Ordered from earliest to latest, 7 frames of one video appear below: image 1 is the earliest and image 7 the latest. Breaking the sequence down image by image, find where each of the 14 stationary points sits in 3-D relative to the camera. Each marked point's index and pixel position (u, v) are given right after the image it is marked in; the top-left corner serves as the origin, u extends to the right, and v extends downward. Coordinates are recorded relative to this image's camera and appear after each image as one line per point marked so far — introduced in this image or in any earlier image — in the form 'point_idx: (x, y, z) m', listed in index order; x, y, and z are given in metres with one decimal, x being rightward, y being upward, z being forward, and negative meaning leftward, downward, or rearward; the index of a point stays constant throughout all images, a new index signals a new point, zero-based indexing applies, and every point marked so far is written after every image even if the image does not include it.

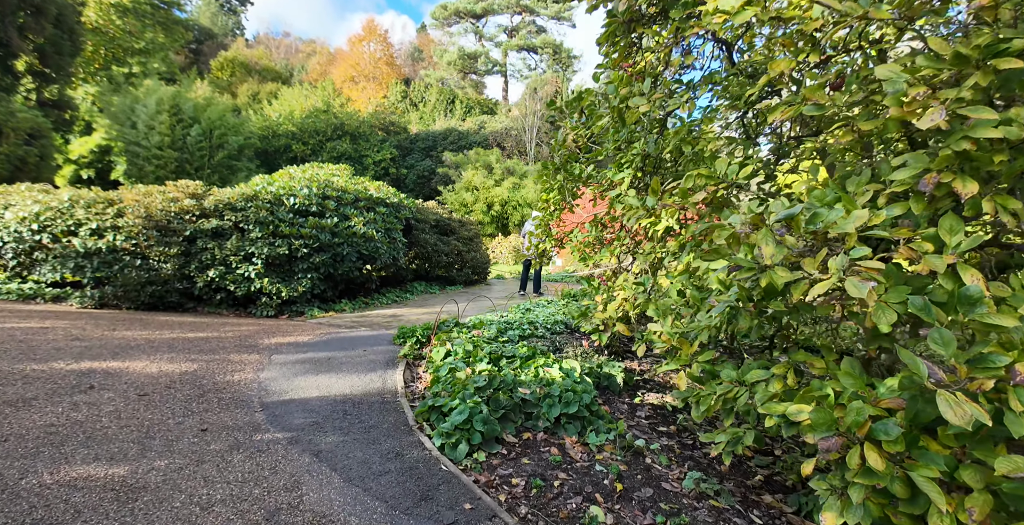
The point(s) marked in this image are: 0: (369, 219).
0: (-1.7, +0.5, +5.6) m
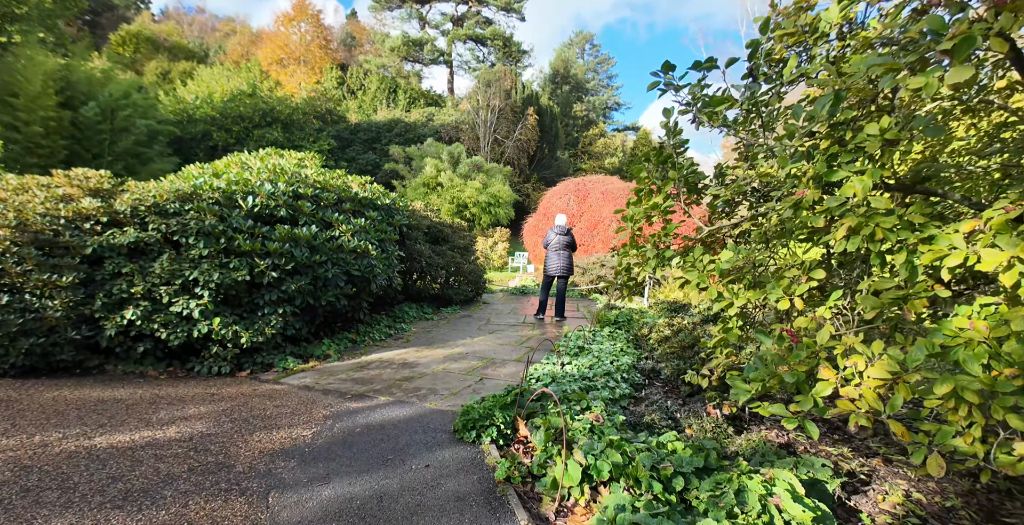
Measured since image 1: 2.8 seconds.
0: (-1.3, +0.3, +4.2) m
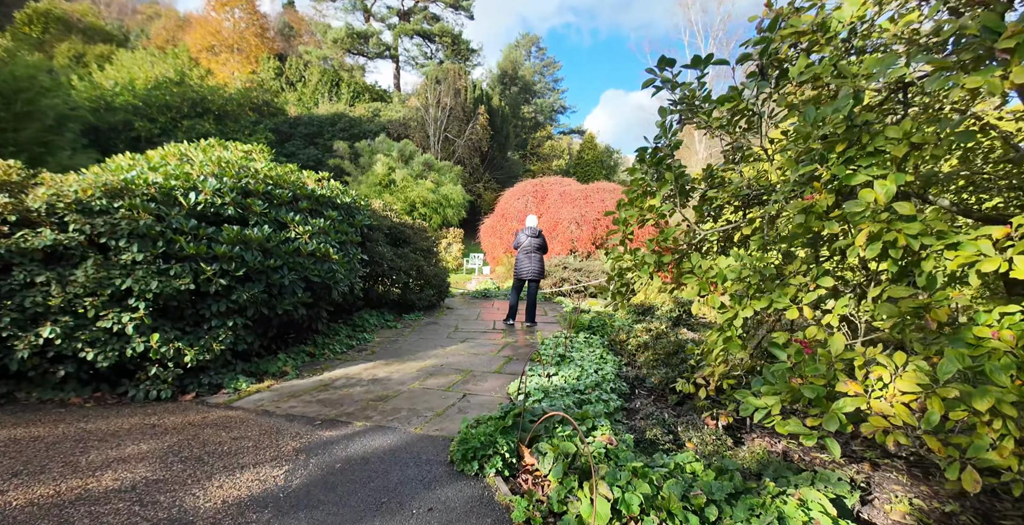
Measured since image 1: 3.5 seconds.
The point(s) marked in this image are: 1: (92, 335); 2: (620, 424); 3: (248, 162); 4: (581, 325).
0: (-1.5, +0.3, +3.8) m
1: (-2.3, -0.4, +2.6) m
2: (+0.6, -0.9, +2.5) m
3: (-2.2, +0.8, +3.9) m
4: (+0.7, -0.7, +4.9) m
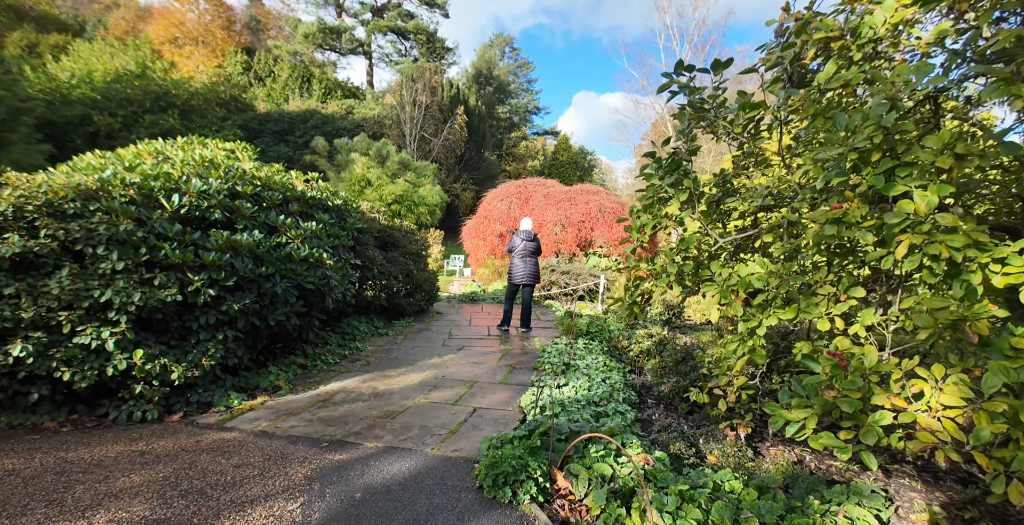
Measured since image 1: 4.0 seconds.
0: (-1.5, +0.2, +3.6) m
1: (-2.2, -0.5, +2.3) m
2: (+0.7, -0.9, +2.4) m
3: (-2.2, +0.8, +3.7) m
4: (+0.7, -0.7, +4.9) m
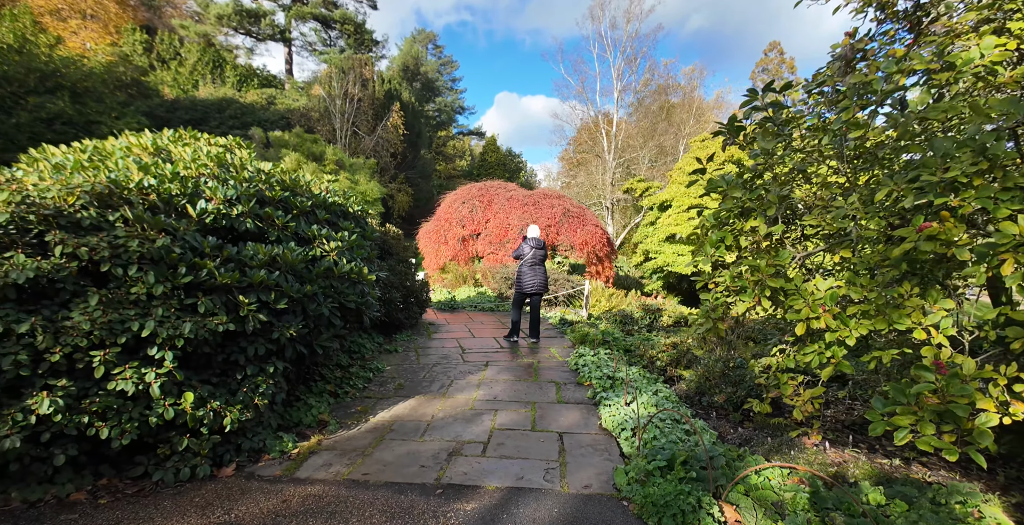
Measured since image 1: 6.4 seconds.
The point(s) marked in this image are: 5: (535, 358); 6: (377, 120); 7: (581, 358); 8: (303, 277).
0: (-1.1, +0.1, +3.2) m
1: (-1.6, -0.6, +1.9) m
2: (+1.2, -1.0, +2.4) m
3: (-1.8, +0.7, +3.2) m
4: (+0.8, -0.8, +4.8) m
5: (+0.2, -0.9, +4.5) m
6: (-5.5, +5.9, +19.4) m
7: (+0.6, -0.9, +4.2) m
8: (-1.2, -0.1, +2.7) m
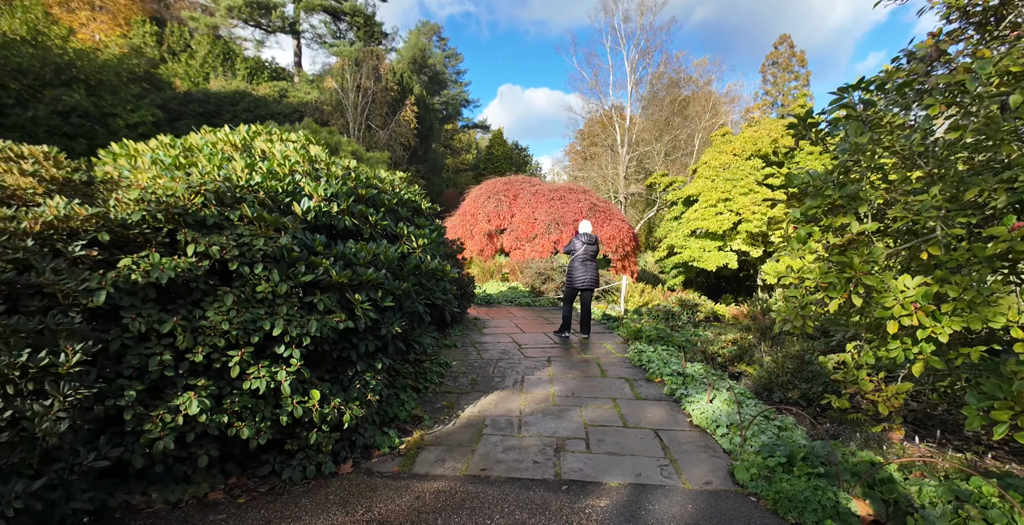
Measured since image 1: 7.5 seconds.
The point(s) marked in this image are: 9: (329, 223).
0: (-0.6, +0.2, +3.2) m
1: (-1.1, -0.6, +1.9) m
2: (+1.8, -1.0, +2.4) m
3: (-1.3, +0.7, +3.2) m
4: (+1.4, -0.7, +4.8) m
5: (+0.7, -0.9, +4.5) m
6: (-4.9, +6.1, +19.3) m
7: (+1.1, -0.8, +4.2) m
8: (-0.7, -0.1, +2.7) m
9: (-1.0, +0.2, +2.6) m
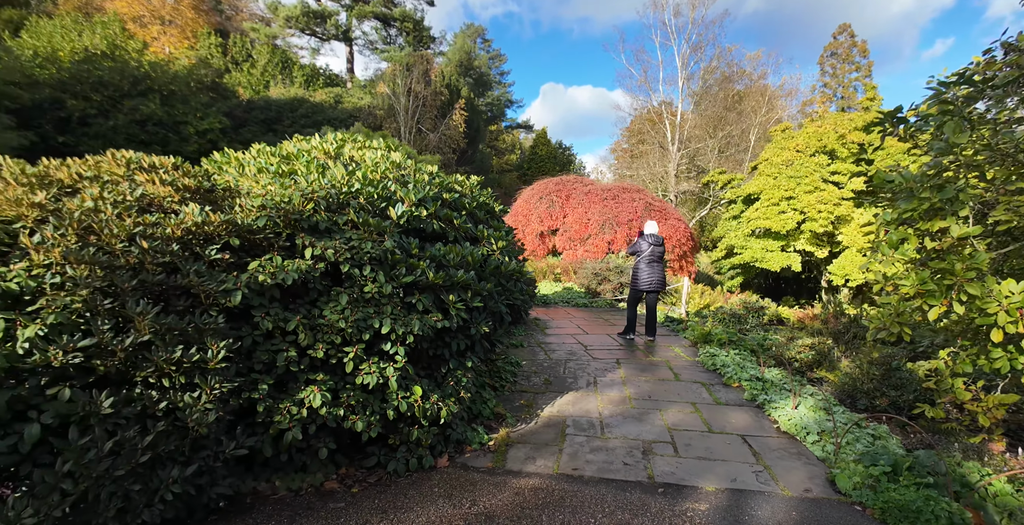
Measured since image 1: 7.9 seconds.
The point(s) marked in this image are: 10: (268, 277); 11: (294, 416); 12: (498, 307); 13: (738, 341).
0: (-0.1, +0.1, +3.3) m
1: (-0.7, -0.6, +2.0) m
2: (+2.2, -1.0, +2.3) m
3: (-0.7, +0.7, +3.3) m
4: (+2.0, -0.8, +4.7) m
5: (+1.4, -0.9, +4.4) m
6: (-2.9, +6.2, +19.7) m
7: (+1.7, -0.9, +4.1) m
8: (-0.2, -0.1, +2.8) m
9: (-0.5, +0.2, +2.7) m
10: (-1.0, 0.0, +1.9) m
11: (-0.9, -0.6, +1.9) m
12: (-0.1, -0.3, +2.8) m
13: (+2.2, -0.8, +4.7) m
